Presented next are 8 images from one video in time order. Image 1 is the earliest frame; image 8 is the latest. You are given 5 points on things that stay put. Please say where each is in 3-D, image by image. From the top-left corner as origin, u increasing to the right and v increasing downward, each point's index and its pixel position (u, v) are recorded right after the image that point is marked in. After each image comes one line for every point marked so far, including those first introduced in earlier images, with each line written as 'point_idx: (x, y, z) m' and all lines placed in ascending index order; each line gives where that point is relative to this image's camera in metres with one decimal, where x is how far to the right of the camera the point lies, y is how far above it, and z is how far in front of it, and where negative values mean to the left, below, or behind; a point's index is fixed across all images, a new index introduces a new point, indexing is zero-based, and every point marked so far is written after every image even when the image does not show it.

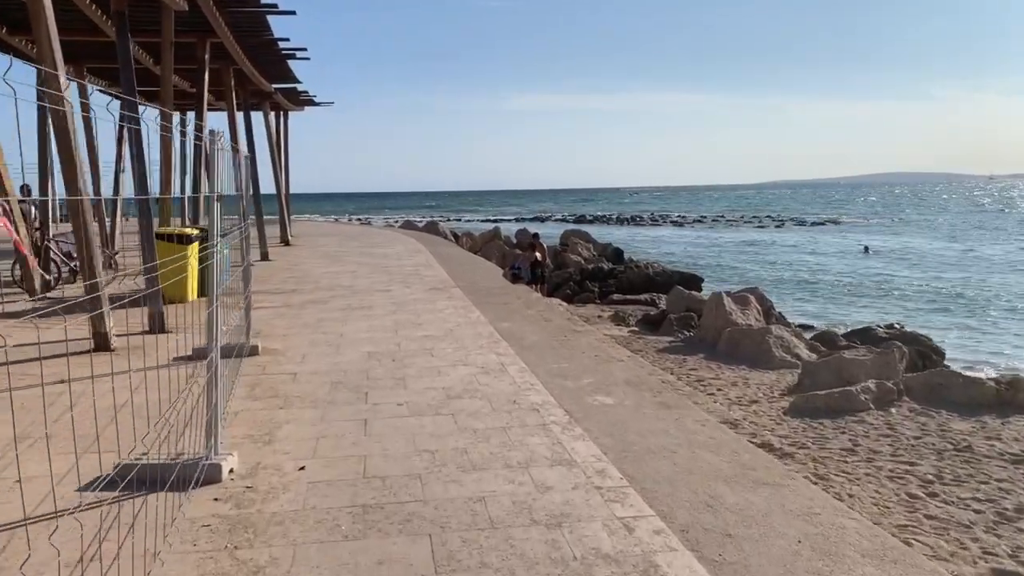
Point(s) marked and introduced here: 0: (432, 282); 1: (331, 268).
0: (-1.2, +0.1, +12.5) m
1: (-3.2, +0.3, +14.6) m
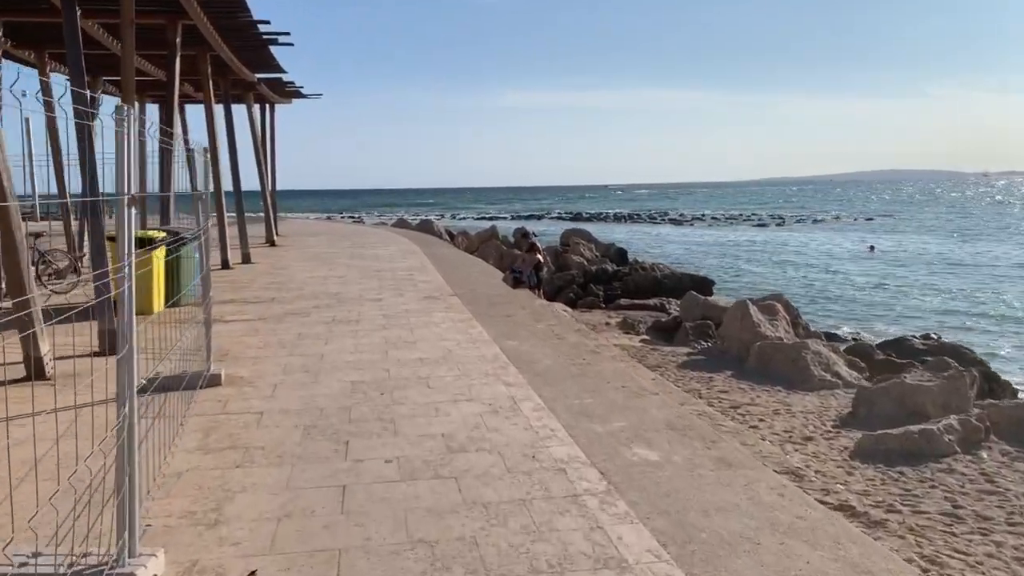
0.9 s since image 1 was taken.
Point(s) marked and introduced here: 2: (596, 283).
0: (-1.2, 0.0, +11.4) m
1: (-3.2, +0.2, +13.5) m
2: (+2.0, +0.1, +19.2) m
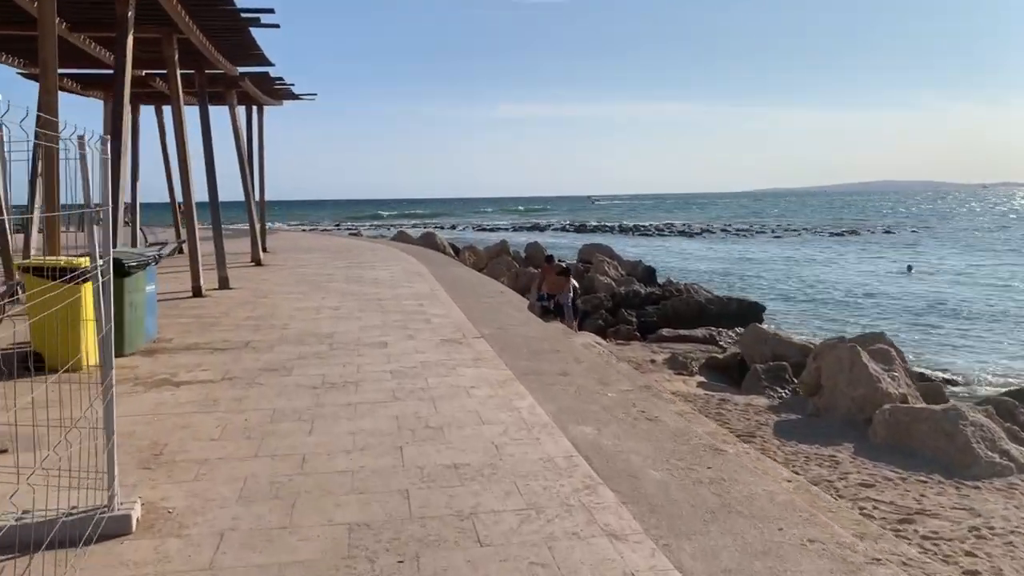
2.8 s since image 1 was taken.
0: (-0.7, -0.4, +9.0) m
1: (-2.8, -0.2, +11.1) m
2: (+2.4, -0.4, +16.8) m
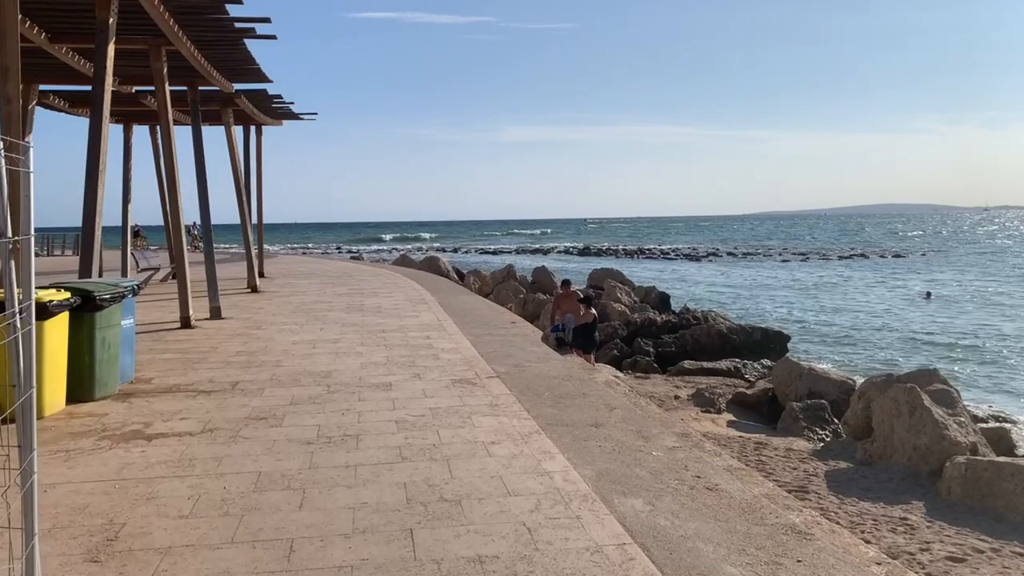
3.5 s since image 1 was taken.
0: (-0.6, -0.8, +8.1) m
1: (-2.6, -0.6, +10.2) m
2: (+2.6, -1.0, +15.9) m
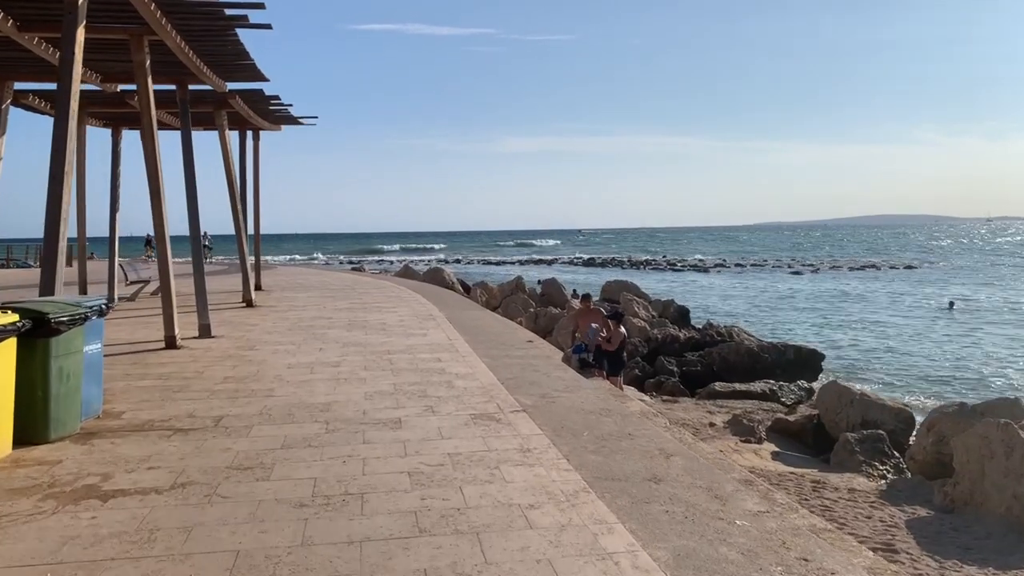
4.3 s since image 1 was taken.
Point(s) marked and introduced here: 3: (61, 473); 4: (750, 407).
0: (-0.3, -0.9, +7.0) m
1: (-2.4, -0.8, +9.2) m
2: (+2.8, -1.2, +14.8) m
3: (-2.8, -1.1, +5.0) m
4: (+3.4, -1.7, +11.5) m
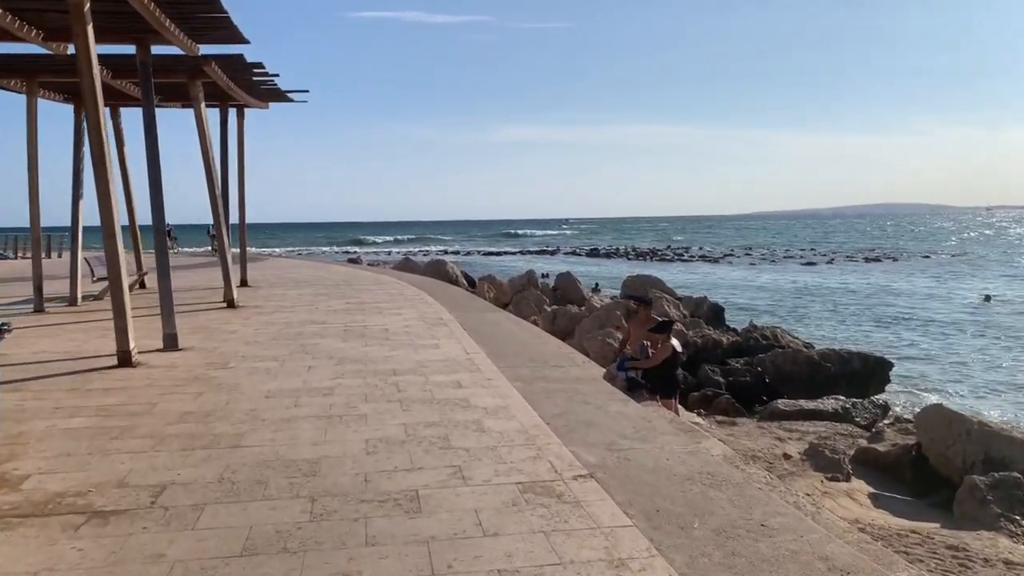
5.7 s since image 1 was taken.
0: (0.0, -1.0, +5.2) m
1: (-2.0, -0.8, +7.3) m
2: (+3.1, -1.2, +13.0) m
3: (-2.4, -1.2, +3.1) m
4: (+3.7, -1.7, +9.6) m
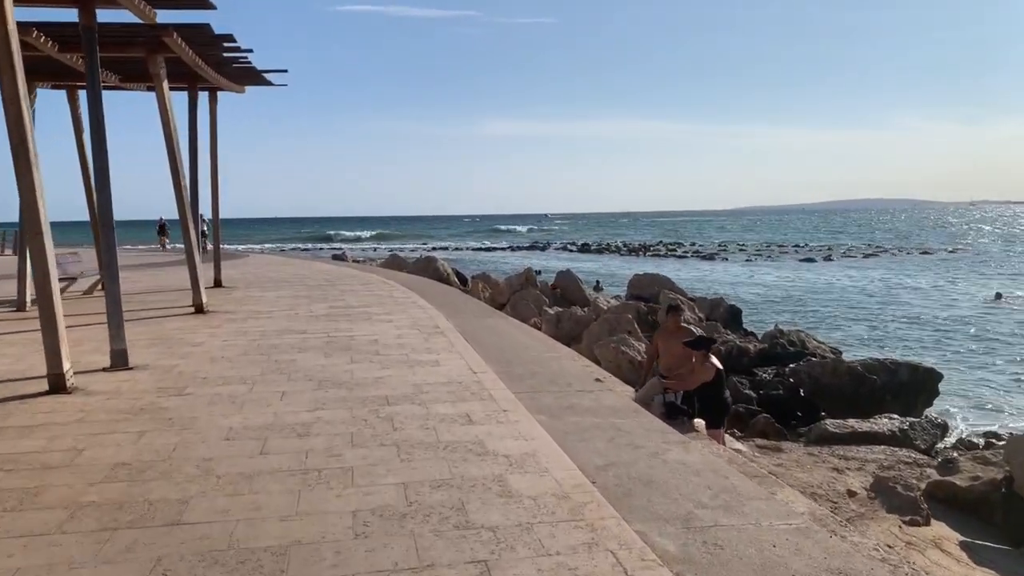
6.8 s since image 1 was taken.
0: (+0.2, -1.1, +3.8) m
1: (-1.9, -0.9, +5.8) m
2: (+3.2, -1.2, +11.6) m
3: (-2.2, -1.3, +1.6) m
4: (+3.8, -1.8, +8.3) m
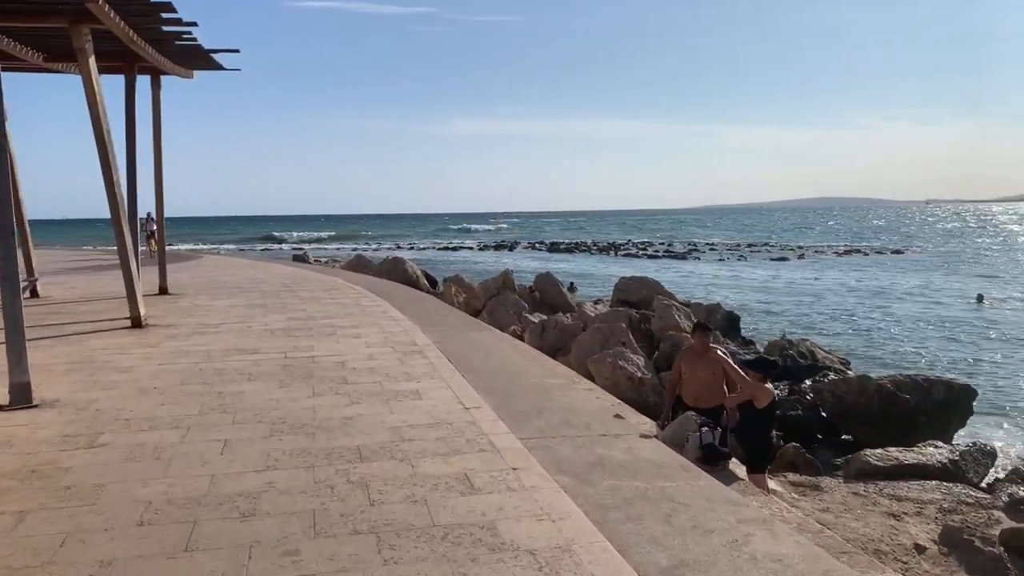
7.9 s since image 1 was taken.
0: (+0.4, -1.2, +2.4) m
1: (-1.8, -1.1, +4.4) m
2: (+3.0, -1.3, +10.4) m
3: (-1.9, -1.5, +0.2) m
4: (+3.8, -1.9, +7.1) m
